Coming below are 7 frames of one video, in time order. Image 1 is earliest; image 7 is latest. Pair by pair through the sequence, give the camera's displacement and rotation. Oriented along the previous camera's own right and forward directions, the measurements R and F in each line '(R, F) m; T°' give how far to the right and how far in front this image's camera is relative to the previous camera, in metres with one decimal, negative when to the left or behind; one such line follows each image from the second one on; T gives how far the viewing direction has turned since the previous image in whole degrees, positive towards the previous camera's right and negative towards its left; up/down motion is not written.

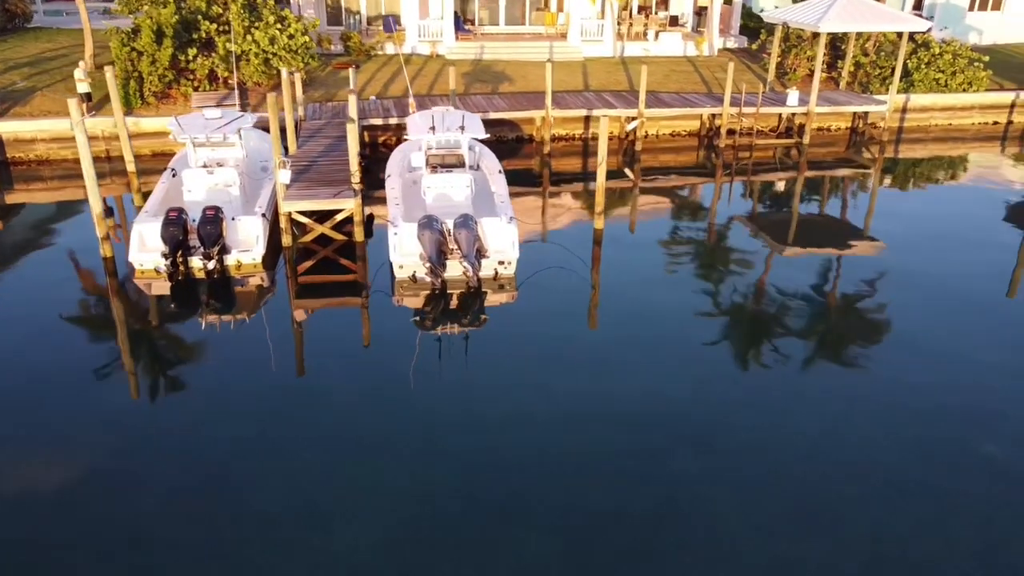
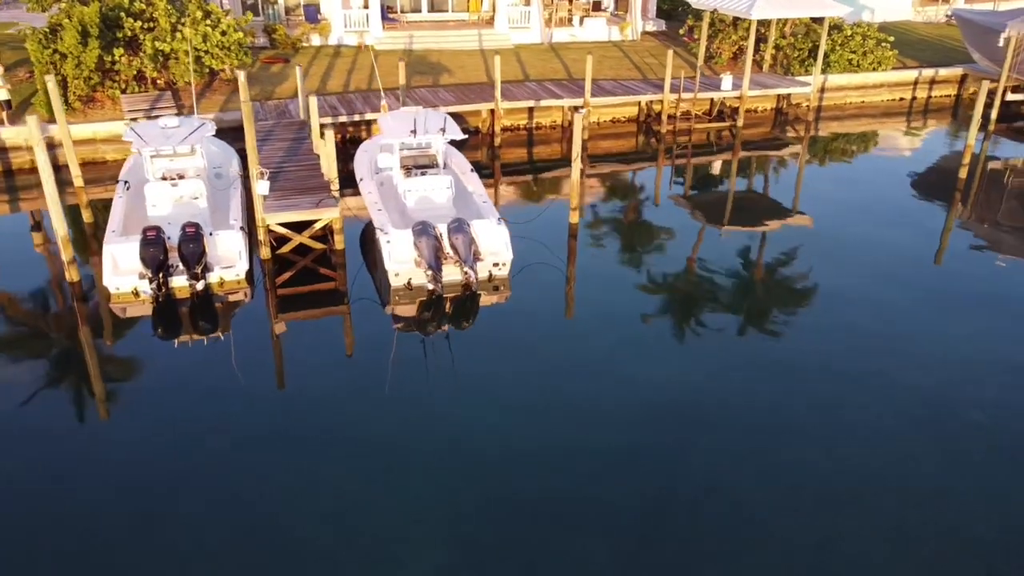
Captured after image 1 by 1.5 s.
(-1.6, 0.0) m; +8°
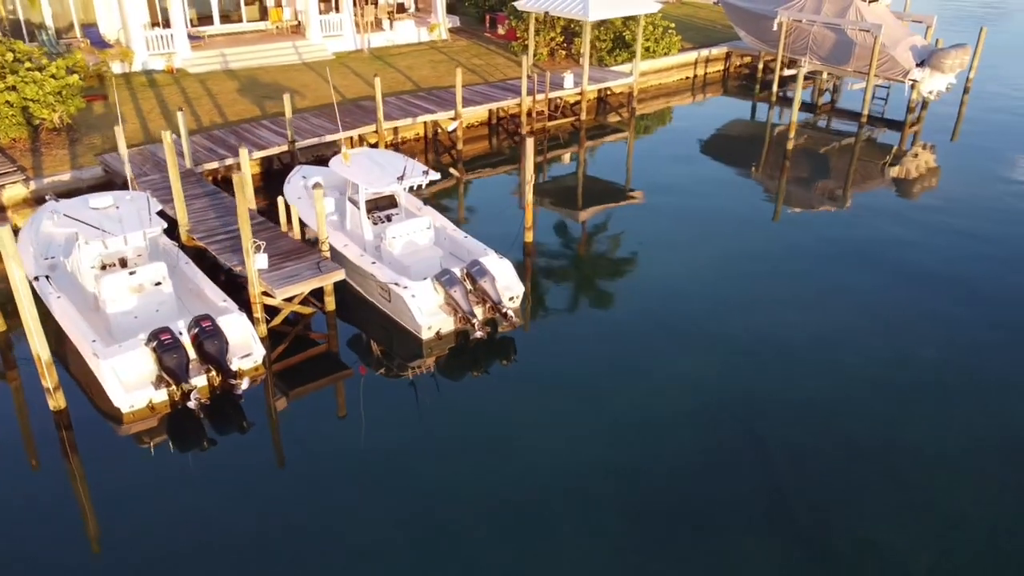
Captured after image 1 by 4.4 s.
(-4.8, +0.6) m; +20°
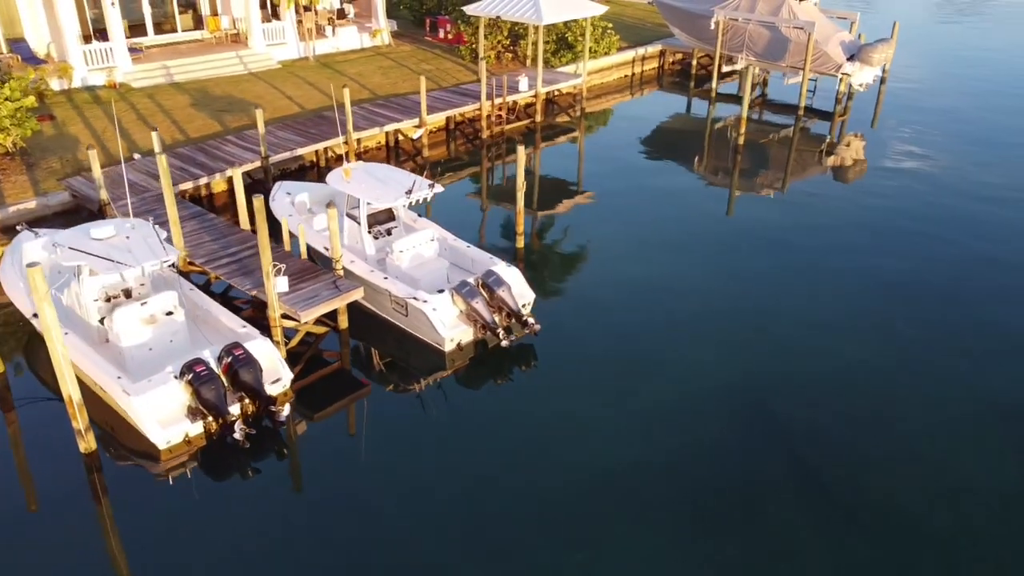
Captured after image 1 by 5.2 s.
(-1.7, -0.1) m; +7°
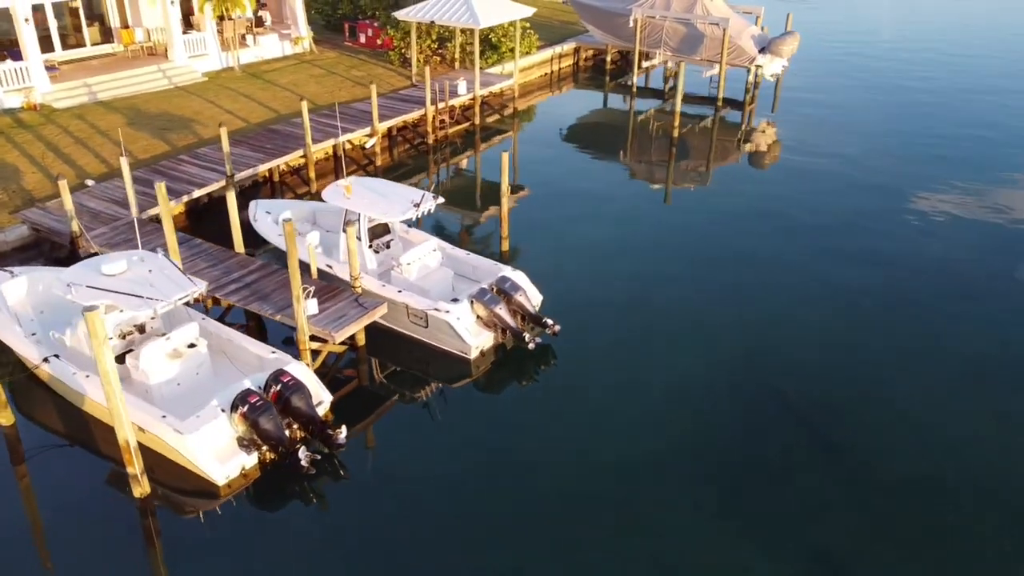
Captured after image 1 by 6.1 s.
(-2.2, -0.2) m; +9°
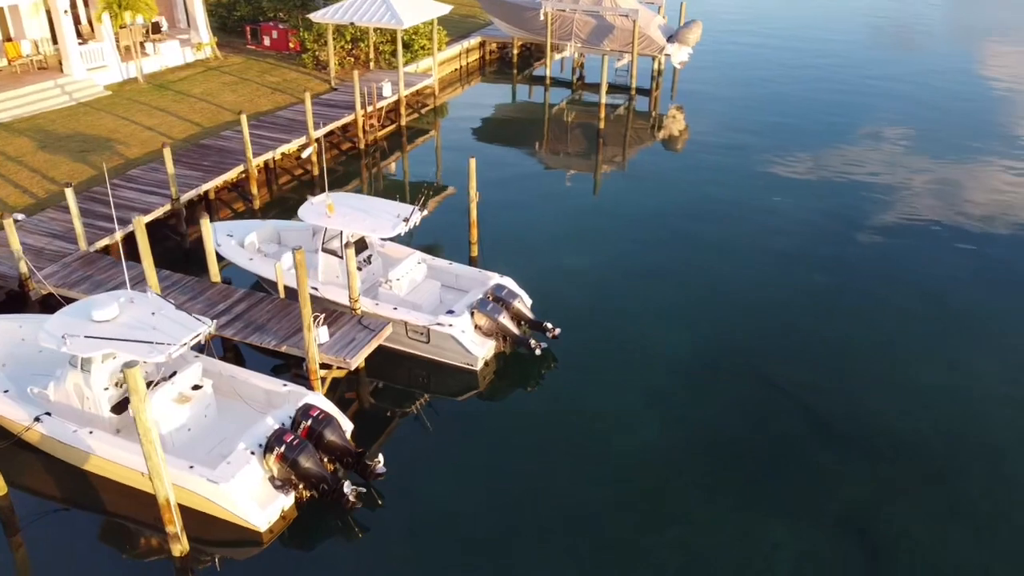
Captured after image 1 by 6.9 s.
(-1.9, +0.1) m; +9°
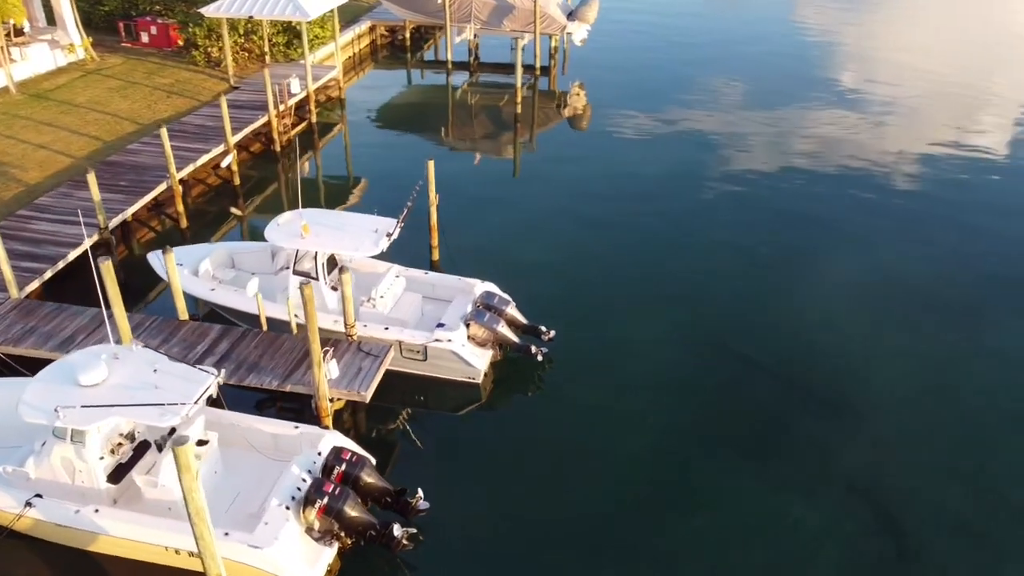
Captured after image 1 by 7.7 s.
(-2.0, +0.5) m; +10°
